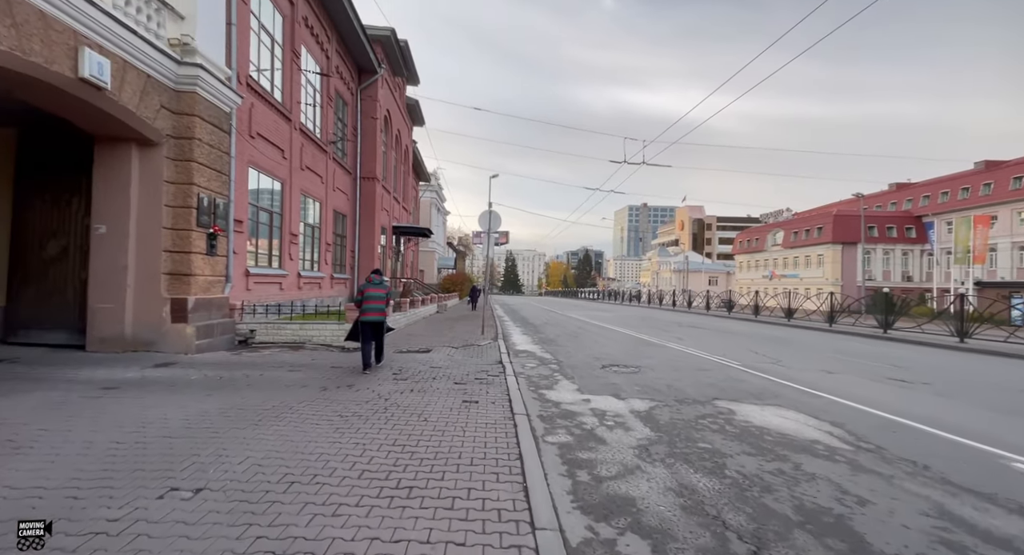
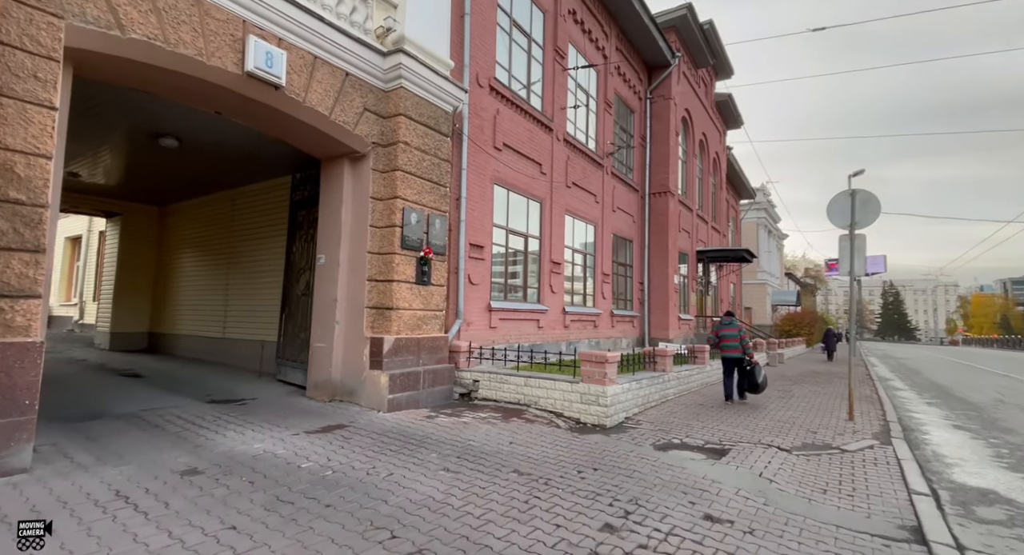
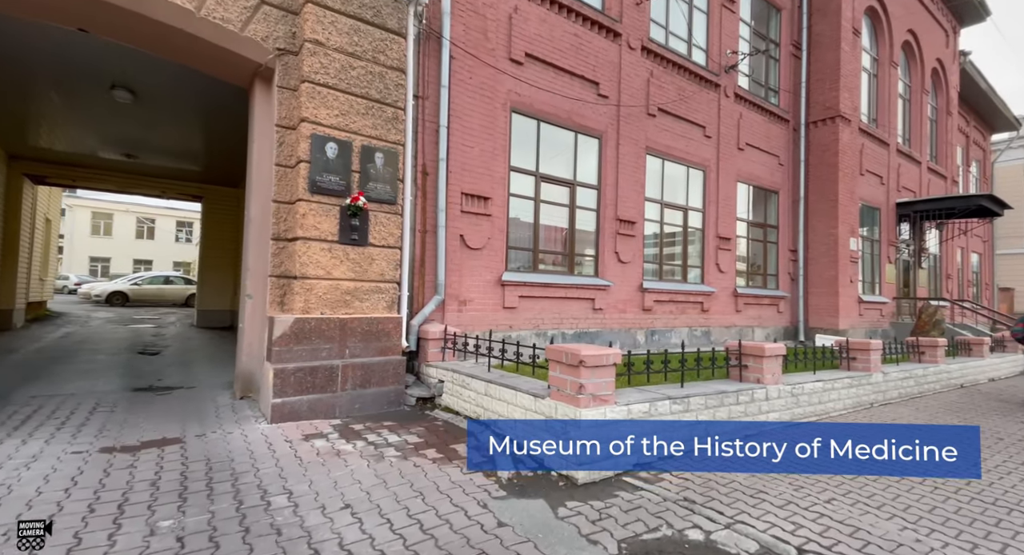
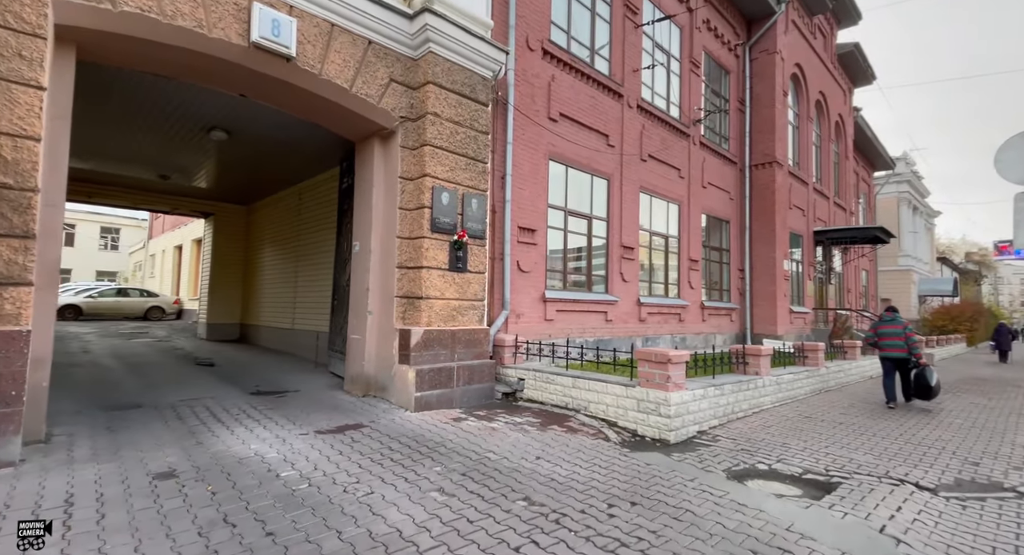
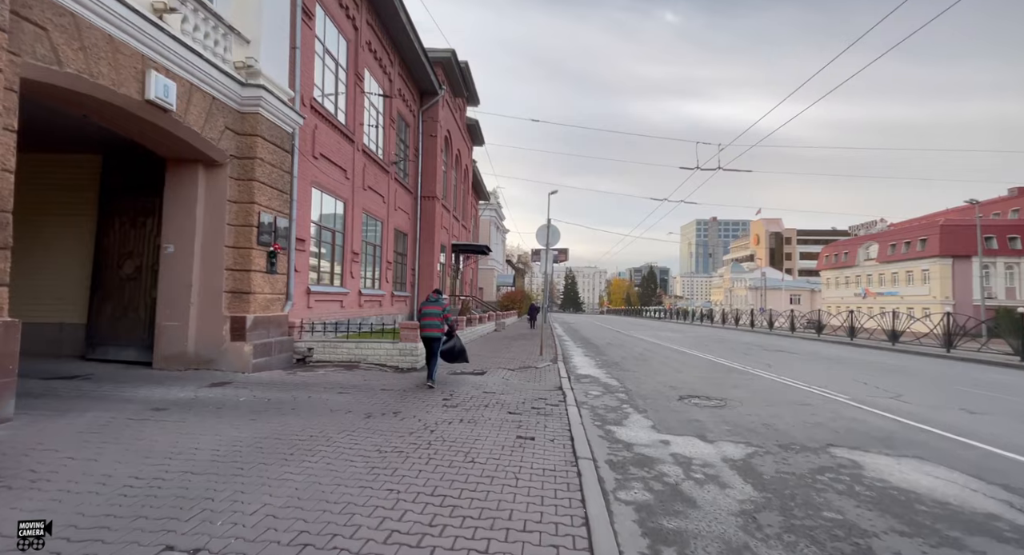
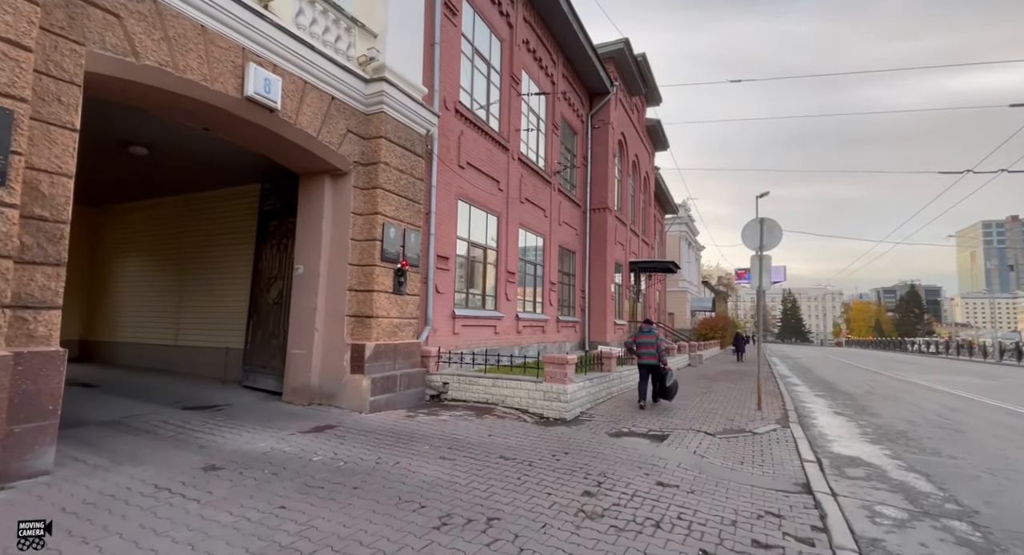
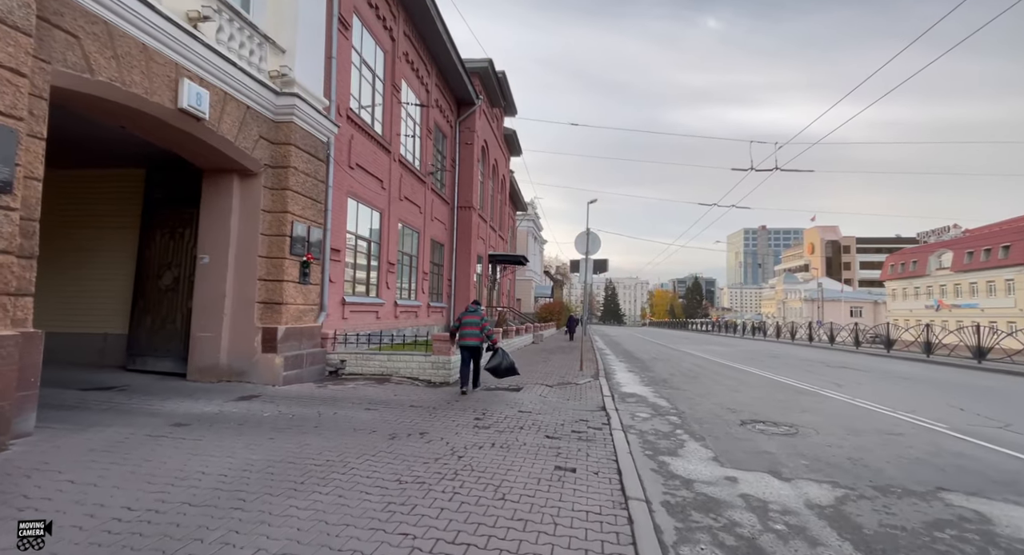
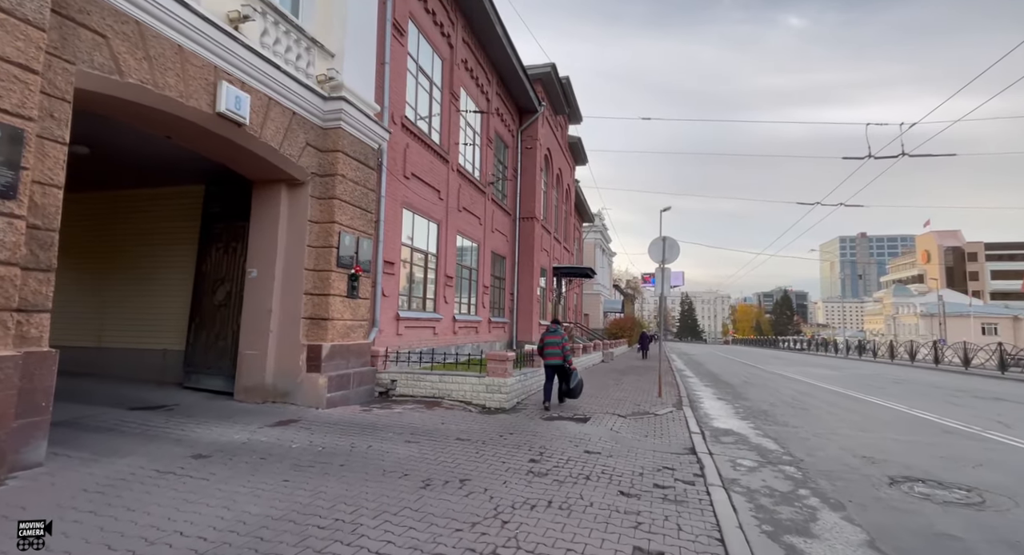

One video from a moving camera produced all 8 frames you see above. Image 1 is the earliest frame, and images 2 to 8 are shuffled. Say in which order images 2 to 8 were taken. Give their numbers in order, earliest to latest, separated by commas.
5, 7, 8, 6, 2, 4, 3
